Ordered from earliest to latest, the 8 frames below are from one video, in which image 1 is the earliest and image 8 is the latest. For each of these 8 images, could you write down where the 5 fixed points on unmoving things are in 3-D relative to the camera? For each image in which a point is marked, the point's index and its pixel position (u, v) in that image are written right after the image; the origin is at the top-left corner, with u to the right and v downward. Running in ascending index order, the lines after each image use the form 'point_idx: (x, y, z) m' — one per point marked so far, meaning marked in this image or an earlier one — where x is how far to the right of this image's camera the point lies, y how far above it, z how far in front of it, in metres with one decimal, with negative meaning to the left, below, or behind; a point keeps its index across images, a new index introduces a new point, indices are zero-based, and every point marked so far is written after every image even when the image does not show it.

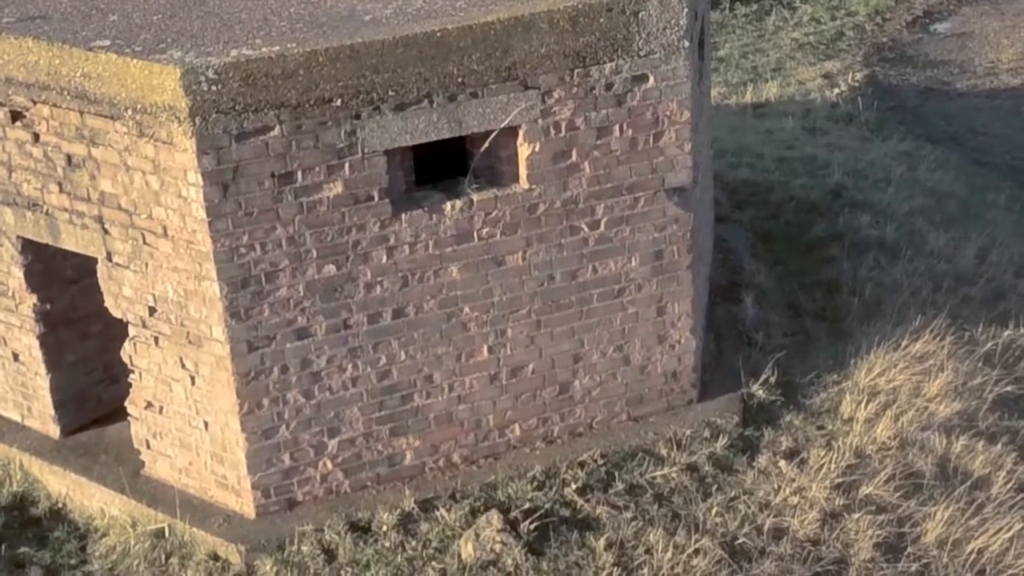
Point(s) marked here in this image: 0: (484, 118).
0: (-0.1, +0.6, +4.6) m
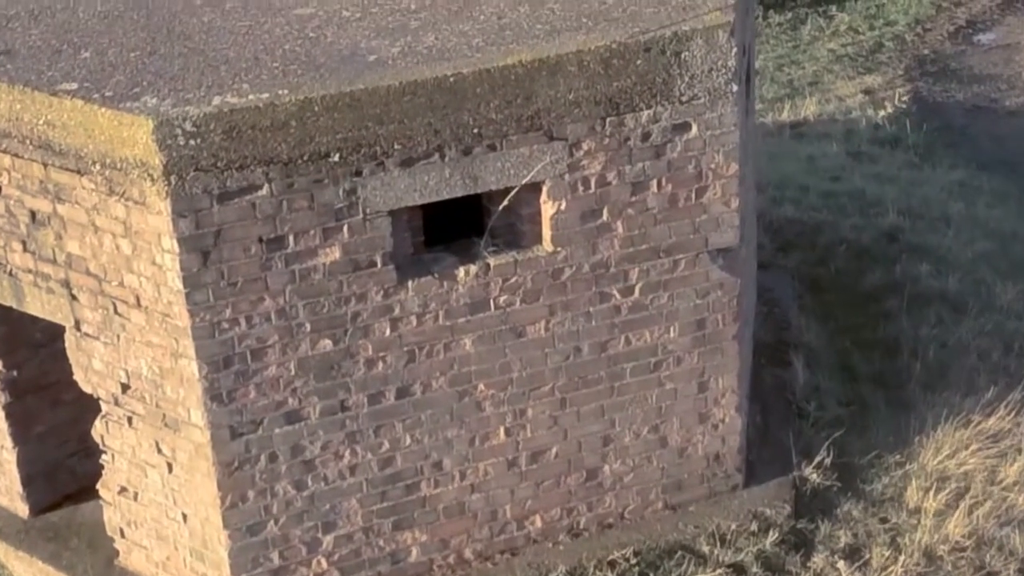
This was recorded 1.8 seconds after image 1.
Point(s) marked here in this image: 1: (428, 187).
0: (0.0, +0.4, +4.0) m
1: (-0.3, +0.3, +3.9) m
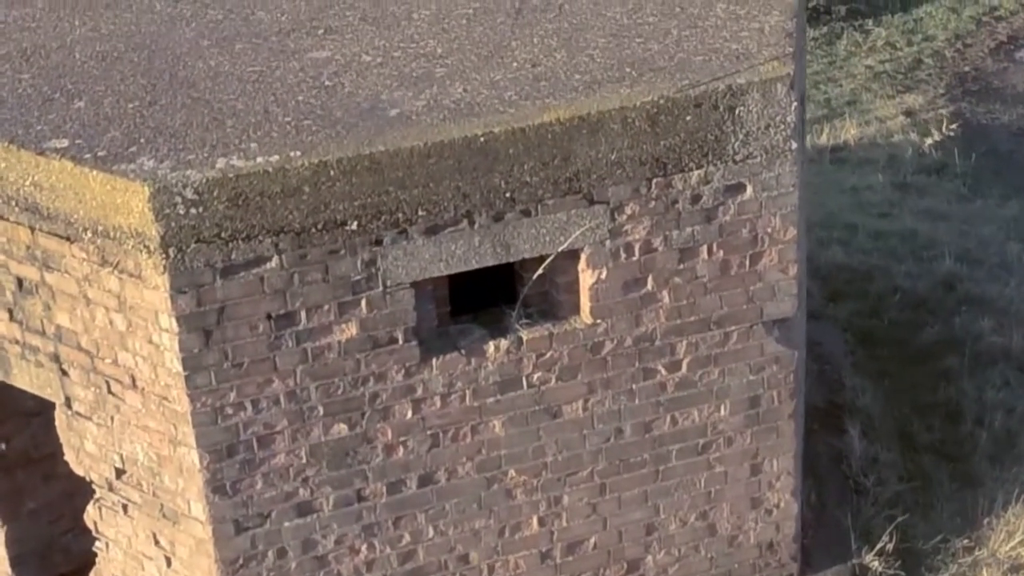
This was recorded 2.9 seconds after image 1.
0: (+0.1, +0.1, +3.6) m
1: (-0.2, +0.1, +3.5) m
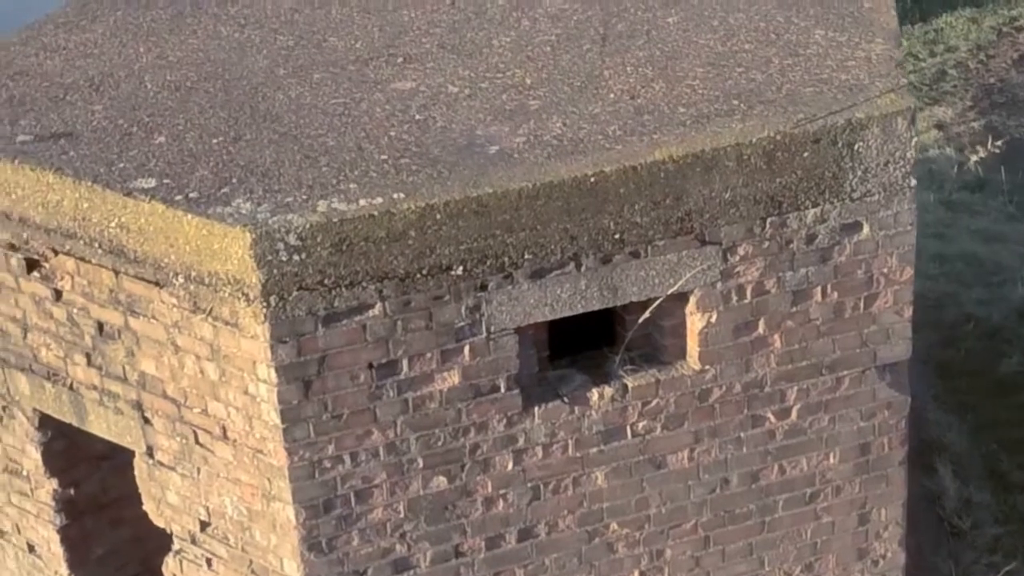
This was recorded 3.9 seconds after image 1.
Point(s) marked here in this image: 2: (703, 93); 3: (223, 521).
0: (+0.4, 0.0, +3.4) m
1: (+0.1, 0.0, +3.4) m
2: (+0.6, +0.6, +3.7) m
3: (-0.8, -0.6, +3.5) m
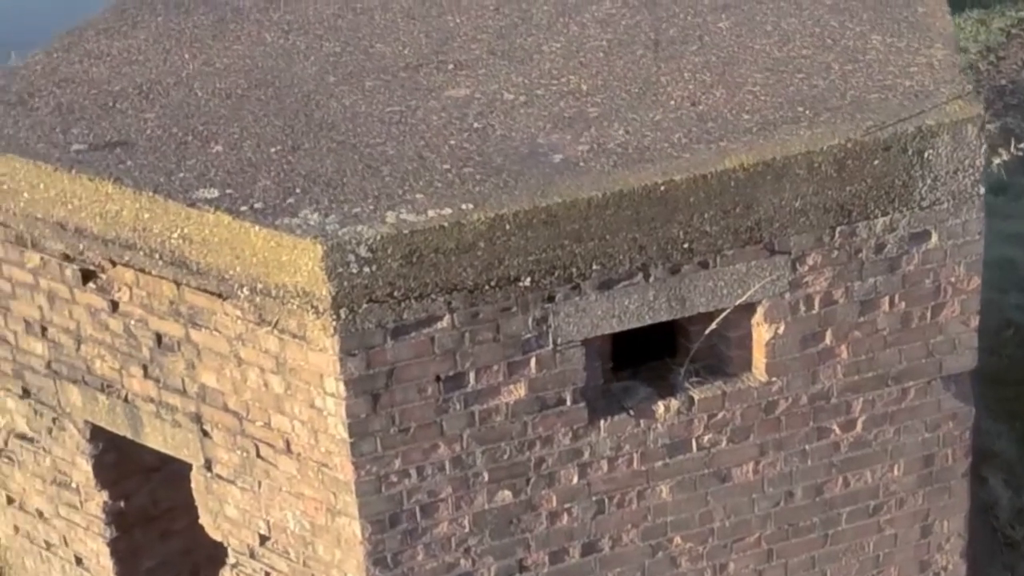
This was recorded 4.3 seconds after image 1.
0: (+0.5, 0.0, +3.4) m
1: (+0.3, -0.1, +3.3) m
2: (+0.7, +0.5, +3.7) m
3: (-0.6, -0.7, +3.5) m
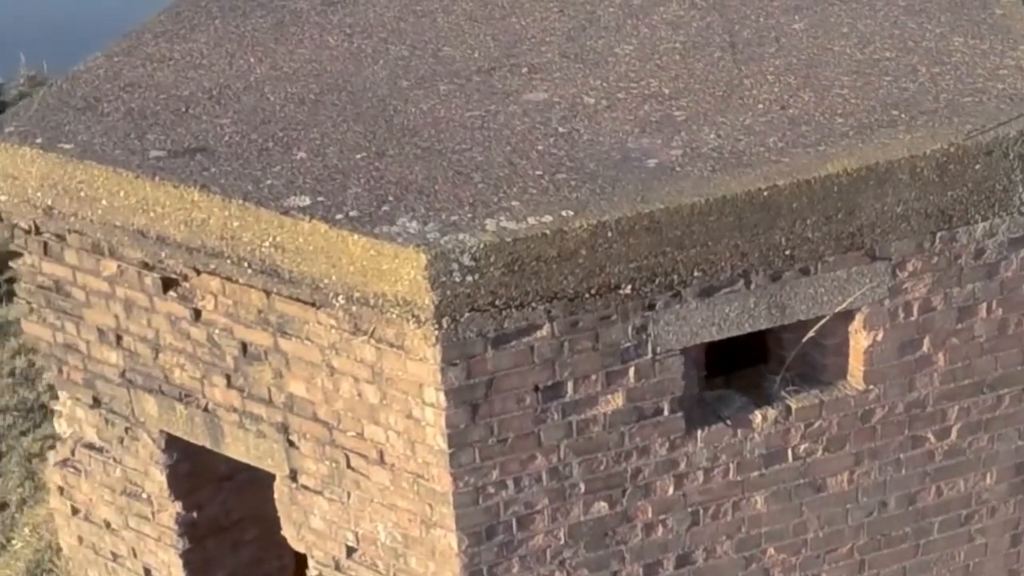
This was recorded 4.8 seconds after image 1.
0: (+0.8, 0.0, +3.3) m
1: (+0.5, -0.1, +3.3) m
2: (+1.0, +0.5, +3.6) m
3: (-0.4, -0.7, +3.4) m
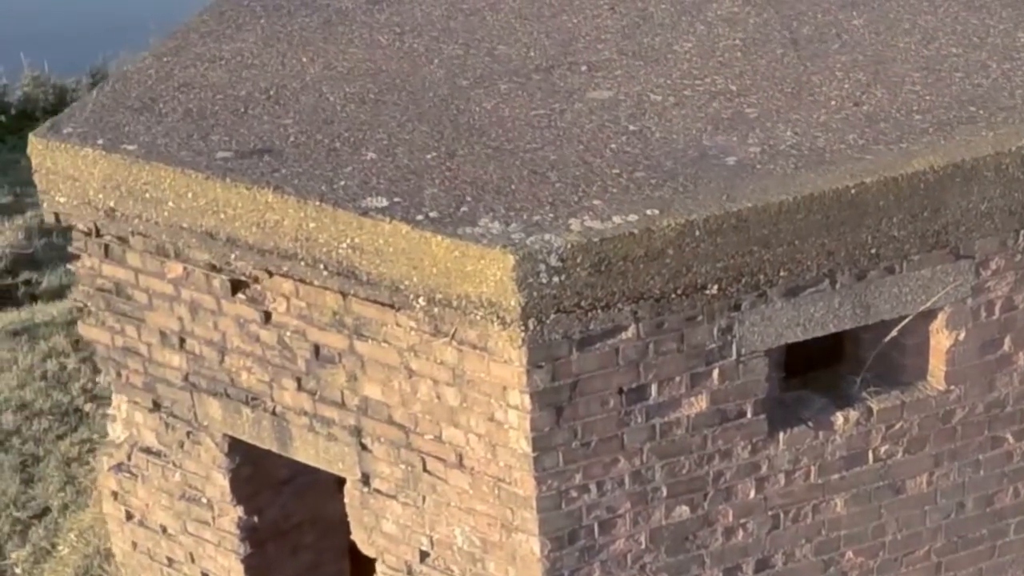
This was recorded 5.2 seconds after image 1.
0: (+1.0, 0.0, +3.3) m
1: (+0.7, -0.1, +3.2) m
2: (+1.2, +0.5, +3.6) m
3: (-0.2, -0.7, +3.4) m
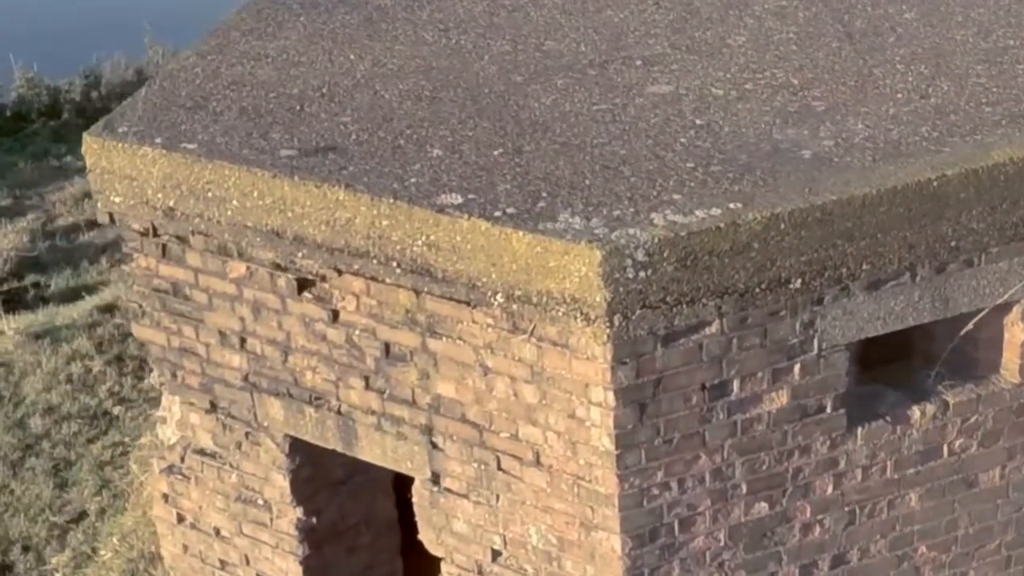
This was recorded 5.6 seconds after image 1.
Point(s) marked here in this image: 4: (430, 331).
0: (+1.2, 0.0, +3.3) m
1: (+0.9, -0.1, +3.2) m
2: (+1.3, +0.5, +3.6) m
3: (0.0, -0.7, +3.4) m
4: (-0.2, -0.1, +3.3) m
